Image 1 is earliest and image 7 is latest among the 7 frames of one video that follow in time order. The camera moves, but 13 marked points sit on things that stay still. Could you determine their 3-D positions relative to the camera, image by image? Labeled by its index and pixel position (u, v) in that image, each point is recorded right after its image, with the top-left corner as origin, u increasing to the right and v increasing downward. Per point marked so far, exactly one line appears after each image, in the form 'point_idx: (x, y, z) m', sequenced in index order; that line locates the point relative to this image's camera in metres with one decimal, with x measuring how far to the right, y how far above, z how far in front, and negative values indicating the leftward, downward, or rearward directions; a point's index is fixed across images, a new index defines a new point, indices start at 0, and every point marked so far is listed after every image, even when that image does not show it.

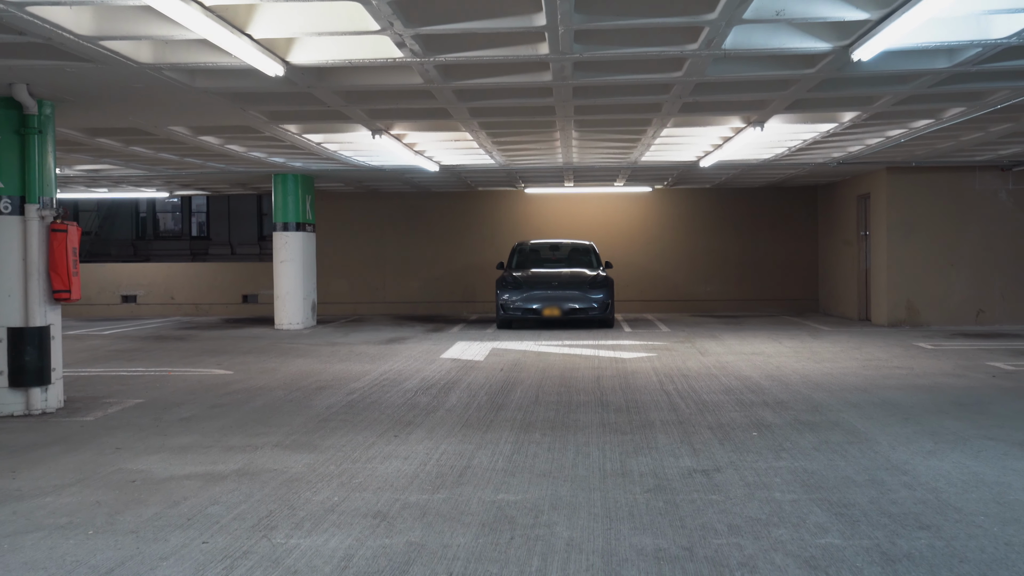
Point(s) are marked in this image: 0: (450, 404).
0: (-0.6, -1.0, +7.9) m
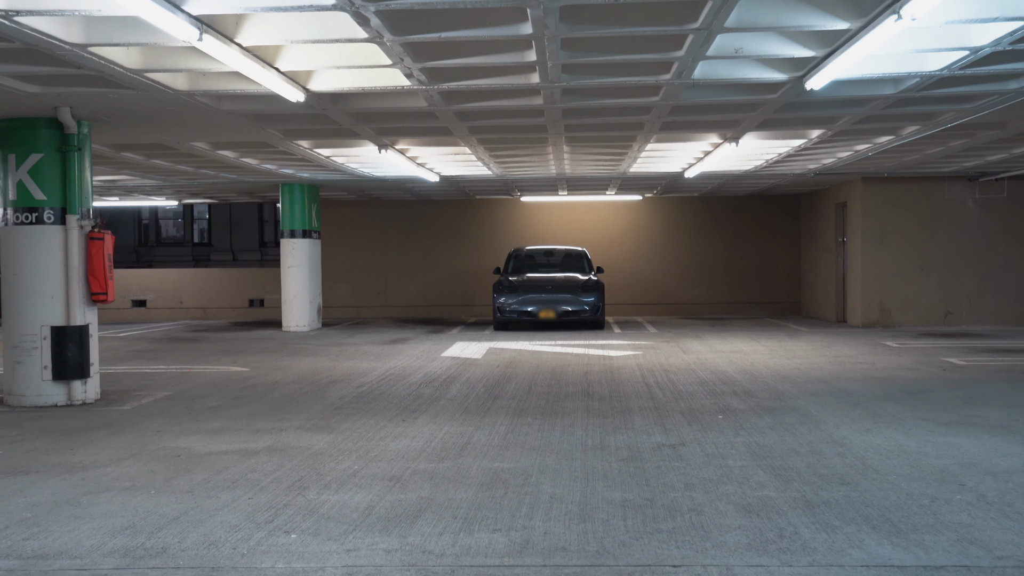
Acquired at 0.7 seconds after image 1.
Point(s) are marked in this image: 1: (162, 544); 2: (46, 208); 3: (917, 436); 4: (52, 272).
0: (-0.6, -1.1, +8.8) m
1: (-1.7, -1.2, +4.2) m
2: (-4.5, +0.8, +8.4) m
3: (+2.9, -1.1, +6.3) m
4: (-4.4, +0.2, +8.4) m
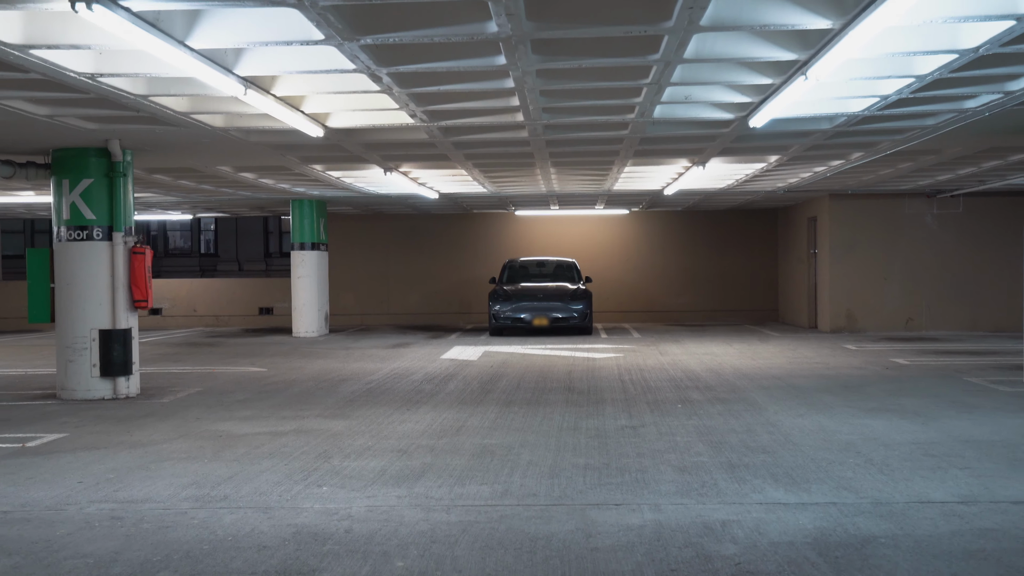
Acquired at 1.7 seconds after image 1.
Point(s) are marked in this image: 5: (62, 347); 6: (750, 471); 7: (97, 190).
0: (-0.7, -1.2, +10.0) m
1: (-1.8, -1.3, +5.4) m
2: (-4.6, +0.7, +9.6) m
3: (+2.8, -1.1, +7.5) m
4: (-4.5, +0.1, +9.6) m
5: (-5.0, -0.6, +9.6) m
6: (+1.5, -1.2, +5.7) m
7: (-4.6, +1.1, +9.7) m
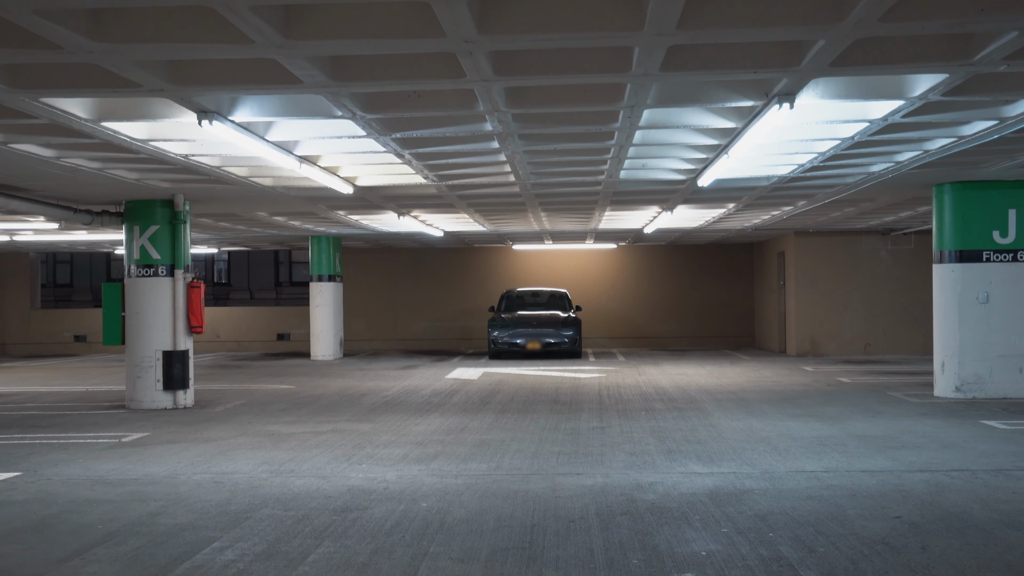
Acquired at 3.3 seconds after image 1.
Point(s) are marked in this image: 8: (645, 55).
0: (-0.8, -1.5, +11.8) m
1: (-1.9, -1.5, +7.3) m
2: (-4.7, +0.3, +11.6) m
3: (+2.7, -1.4, +9.4) m
4: (-4.6, -0.3, +11.6) m
5: (-5.1, -1.0, +11.5) m
6: (+1.5, -1.4, +7.6) m
7: (-4.7, +0.7, +11.7) m
8: (+0.8, +1.4, +5.3) m
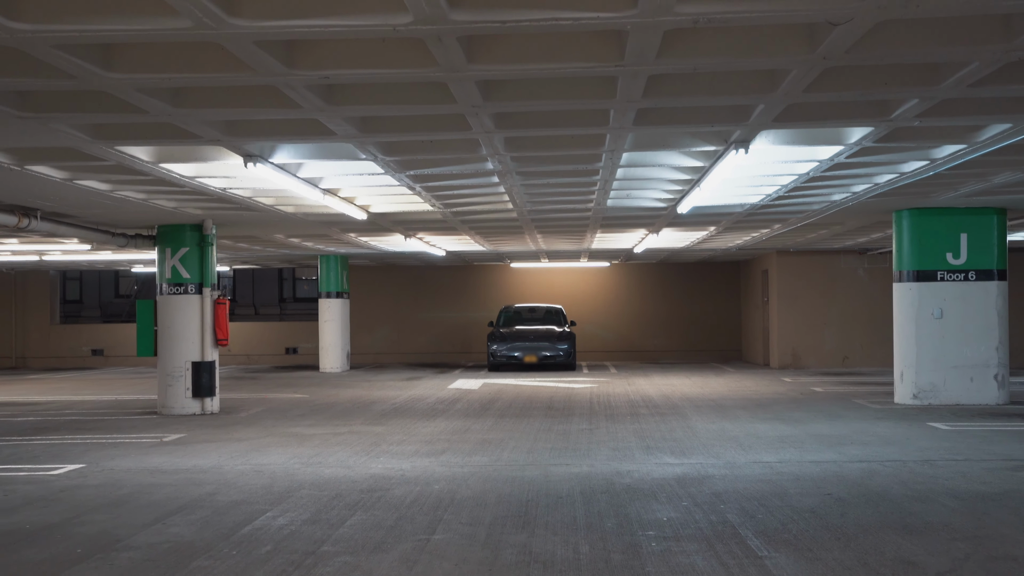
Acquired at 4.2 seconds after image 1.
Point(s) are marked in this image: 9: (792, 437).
0: (-0.8, -1.8, +13.0) m
1: (-1.9, -1.7, +8.4) m
2: (-4.7, +0.1, +12.7) m
3: (+2.7, -1.6, +10.5) m
4: (-4.6, -0.5, +12.7) m
5: (-5.1, -1.3, +12.6) m
6: (+1.5, -1.6, +8.7) m
7: (-4.7, +0.5, +12.8) m
8: (+0.8, +1.3, +6.5) m
9: (+3.0, -1.6, +9.3) m
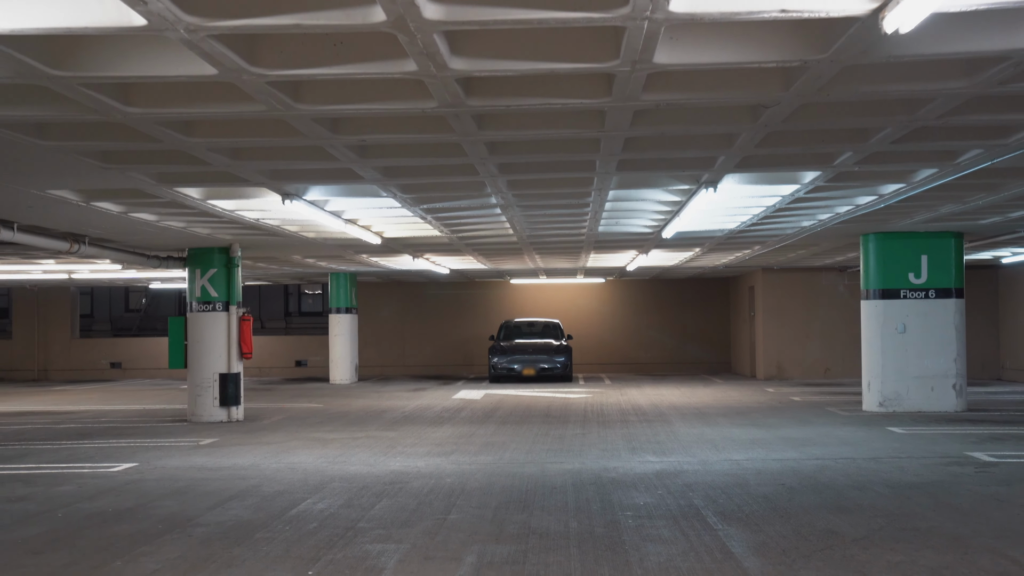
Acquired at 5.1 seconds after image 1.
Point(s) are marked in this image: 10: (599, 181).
0: (-0.8, -2.1, +14.1) m
1: (-1.9, -1.9, +9.5) m
2: (-4.7, -0.2, +13.9) m
3: (+2.7, -1.9, +11.7) m
4: (-4.6, -0.8, +13.8) m
5: (-5.1, -1.5, +13.8) m
6: (+1.5, -1.8, +9.8) m
7: (-4.7, +0.2, +14.0) m
8: (+0.8, +1.1, +7.6) m
9: (+3.0, -1.8, +10.5) m
10: (+0.9, +1.1, +8.6) m
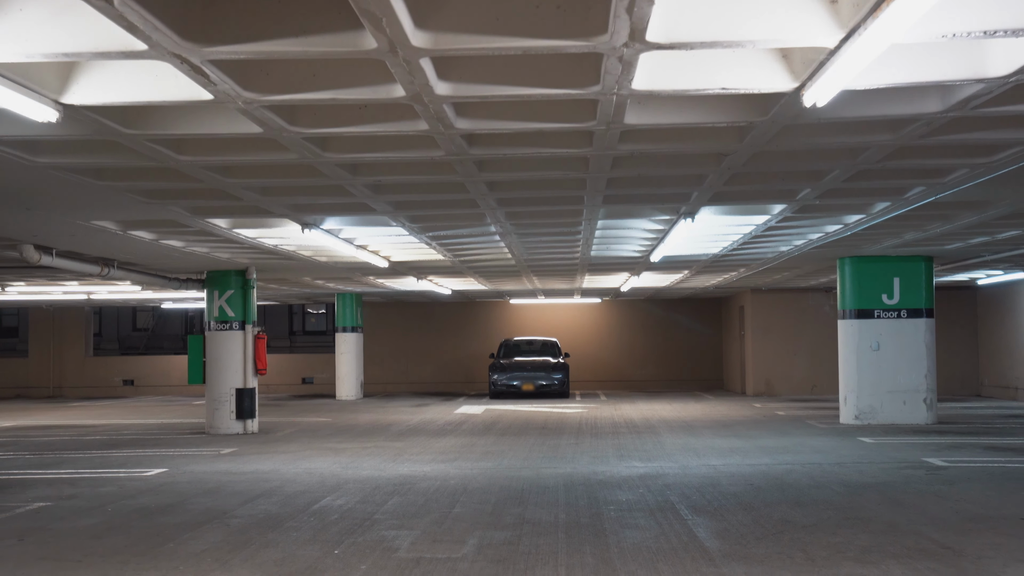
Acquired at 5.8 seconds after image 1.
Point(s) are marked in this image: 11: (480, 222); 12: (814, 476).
0: (-0.8, -2.4, +15.0) m
1: (-1.9, -2.1, +10.4) m
2: (-4.7, -0.6, +14.8) m
3: (+2.7, -2.2, +12.5) m
4: (-4.7, -1.2, +14.7) m
5: (-5.1, -1.9, +14.7) m
6: (+1.4, -2.1, +10.7) m
7: (-4.7, -0.2, +14.9) m
8: (+0.8, +0.9, +8.6) m
9: (+3.0, -2.1, +11.4) m
10: (+0.8, +0.8, +9.5) m
11: (-0.4, +0.8, +9.9) m
12: (+3.1, -1.9, +8.8) m
